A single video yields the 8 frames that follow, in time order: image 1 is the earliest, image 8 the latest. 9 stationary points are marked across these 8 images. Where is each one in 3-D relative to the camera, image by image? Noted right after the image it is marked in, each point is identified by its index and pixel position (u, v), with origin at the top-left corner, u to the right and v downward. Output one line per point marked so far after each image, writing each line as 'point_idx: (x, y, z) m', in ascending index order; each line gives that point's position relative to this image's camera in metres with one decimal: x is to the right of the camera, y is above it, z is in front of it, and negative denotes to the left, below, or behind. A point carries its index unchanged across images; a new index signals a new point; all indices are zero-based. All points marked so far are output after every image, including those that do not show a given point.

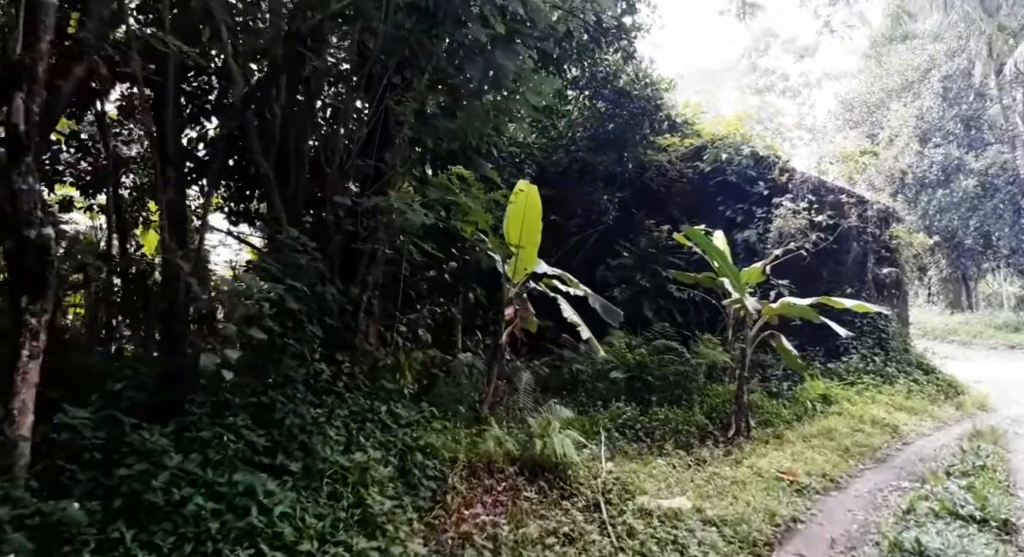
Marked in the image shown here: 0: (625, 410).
0: (+1.0, -1.2, +5.7) m
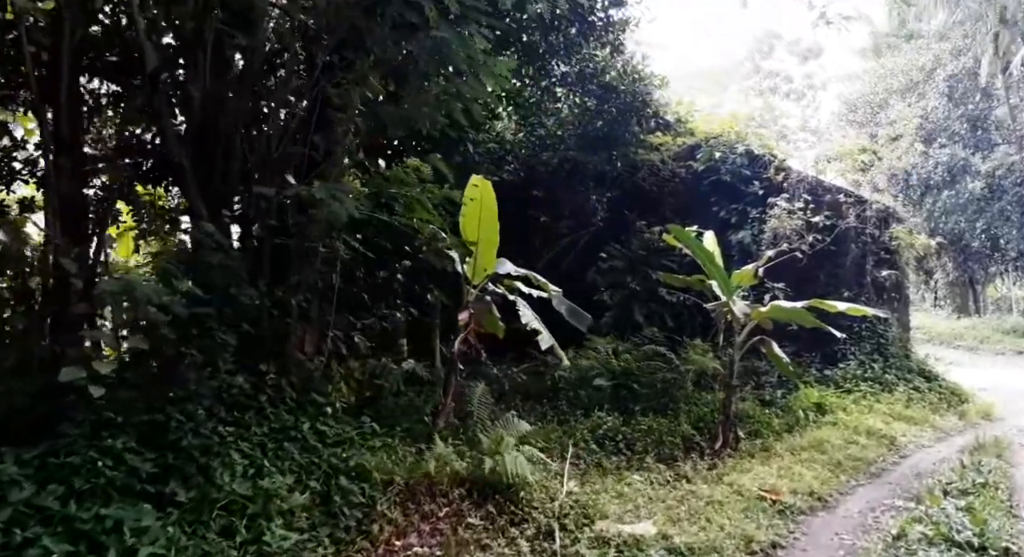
0: (+0.8, -1.2, +5.4) m
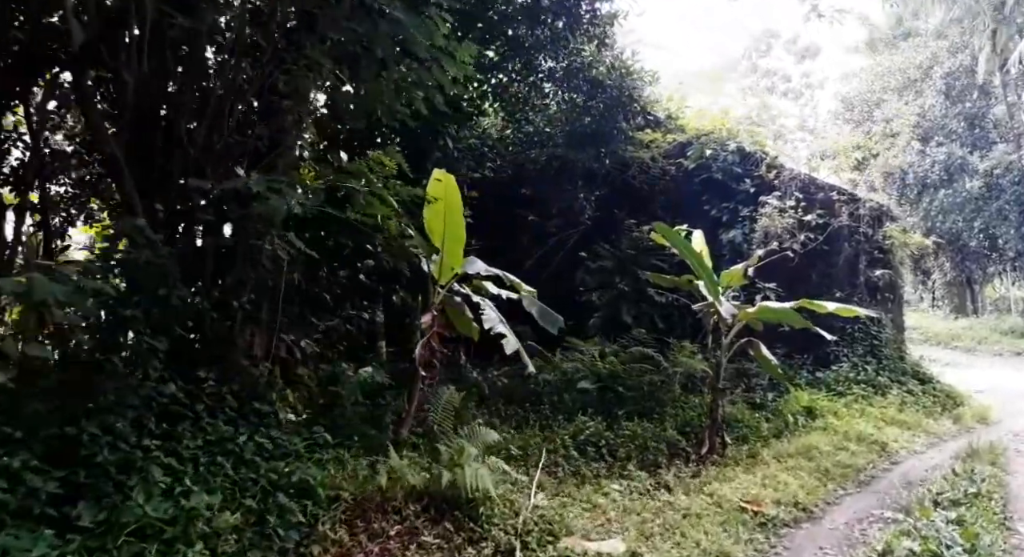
0: (+0.6, -1.2, +5.3) m
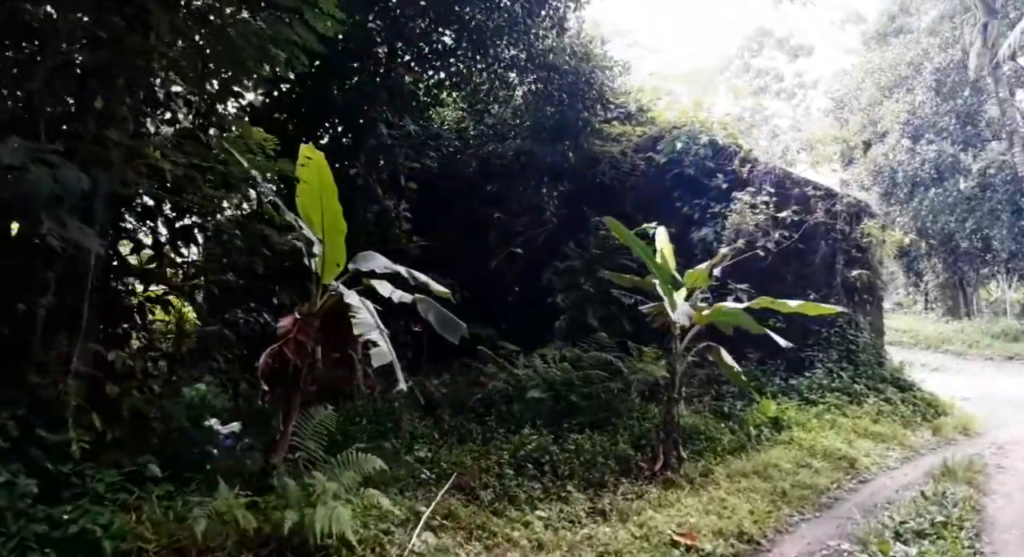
0: (+0.2, -1.2, +4.8) m
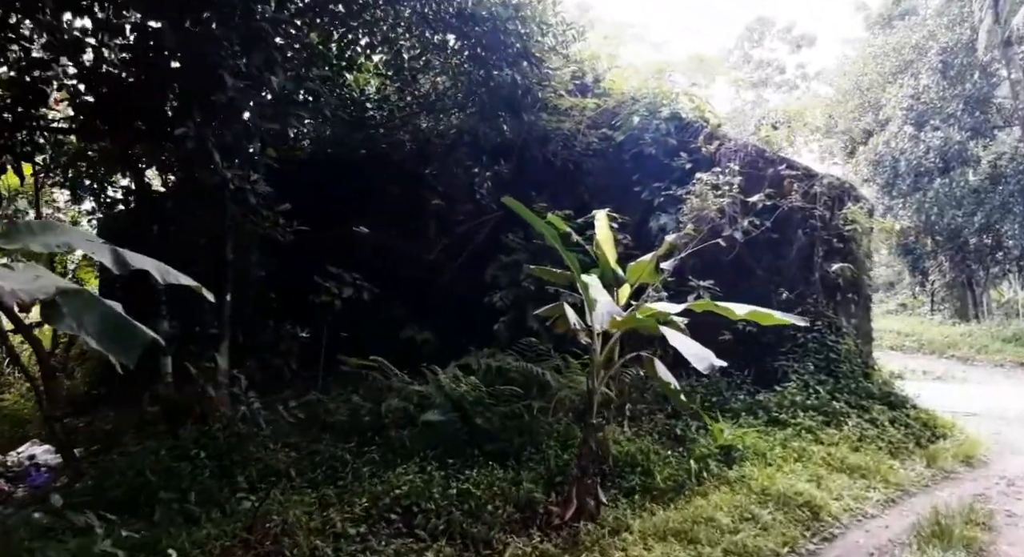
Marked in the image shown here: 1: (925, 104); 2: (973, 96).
0: (-0.6, -1.2, +3.8) m
1: (+7.7, +3.3, +12.0) m
2: (+8.2, +3.3, +11.5) m
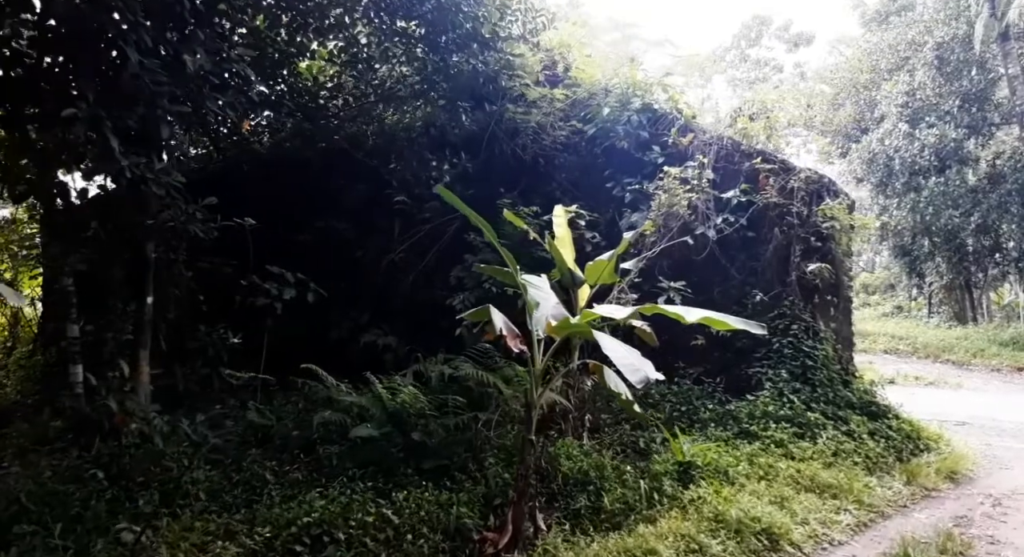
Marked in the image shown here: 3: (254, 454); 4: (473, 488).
0: (-1.0, -1.2, +3.4) m
1: (+7.3, +3.3, +11.6) m
2: (+7.8, +3.3, +11.1) m
3: (-1.6, -1.1, +4.1) m
4: (-0.2, -1.2, +3.8) m
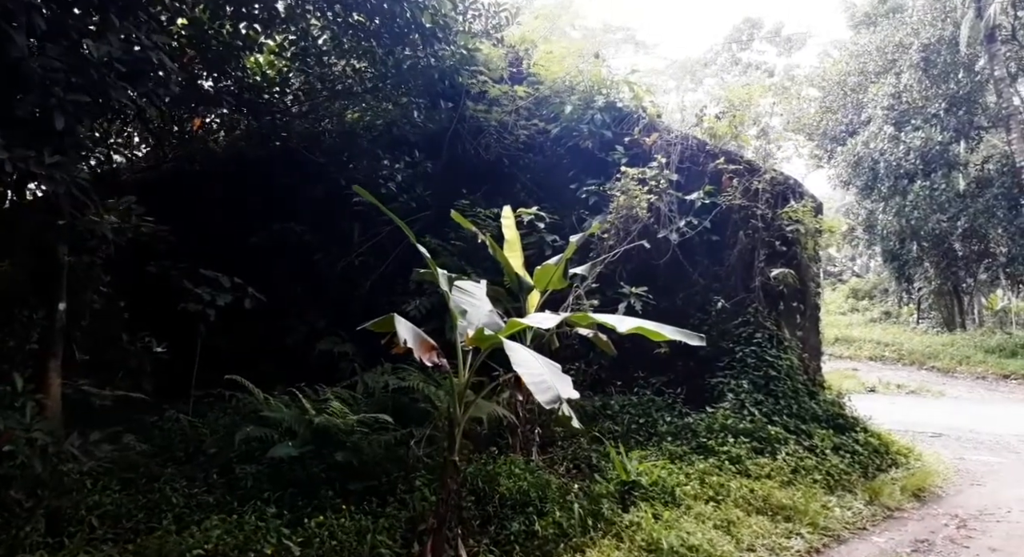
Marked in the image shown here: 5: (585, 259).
0: (-1.4, -1.2, +3.1) m
1: (+6.9, +3.2, +11.4) m
2: (+7.4, +3.2, +10.9) m
3: (-2.0, -1.1, +3.8) m
4: (-0.6, -1.2, +3.5) m
5: (+0.6, +0.2, +5.5) m
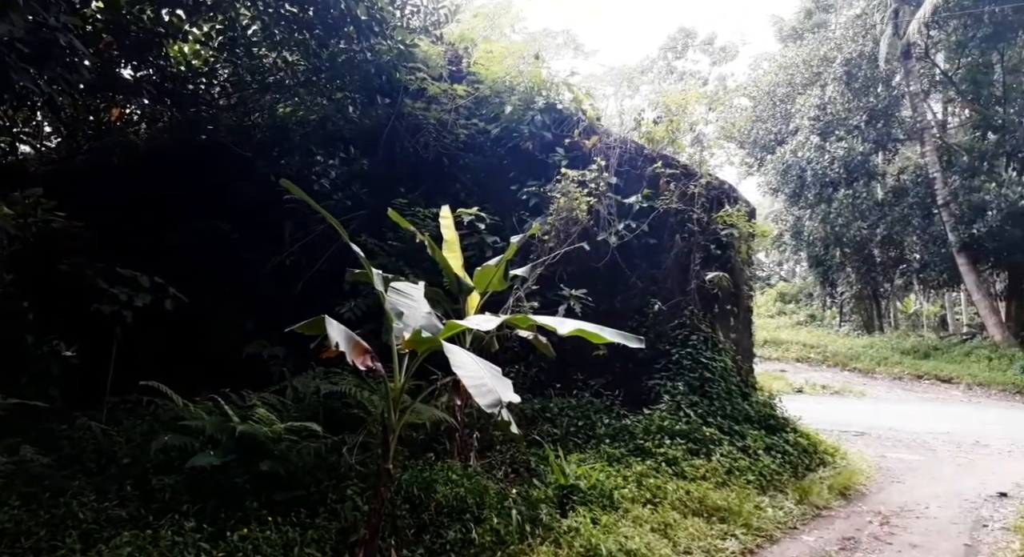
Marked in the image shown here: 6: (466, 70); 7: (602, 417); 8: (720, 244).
0: (-1.7, -1.2, +2.9) m
1: (+5.8, +3.1, +11.9) m
2: (+6.4, +3.1, +11.5) m
3: (-2.4, -1.1, +3.5) m
4: (-1.0, -1.2, +3.3) m
5: (+0.1, +0.1, +5.5) m
6: (-0.5, +2.2, +6.7) m
7: (+0.7, -1.0, +4.8) m
8: (+1.9, +0.3, +5.7) m
